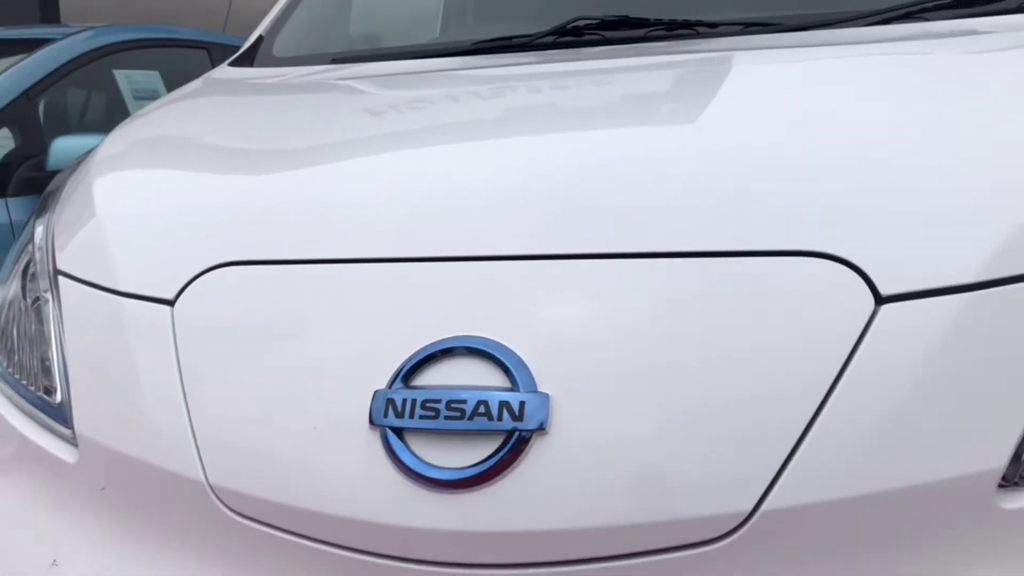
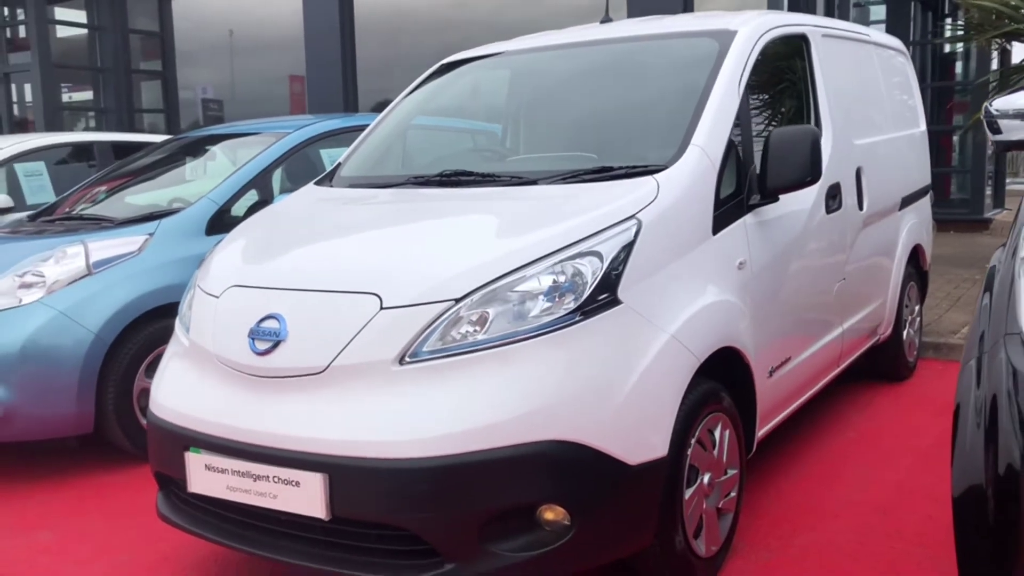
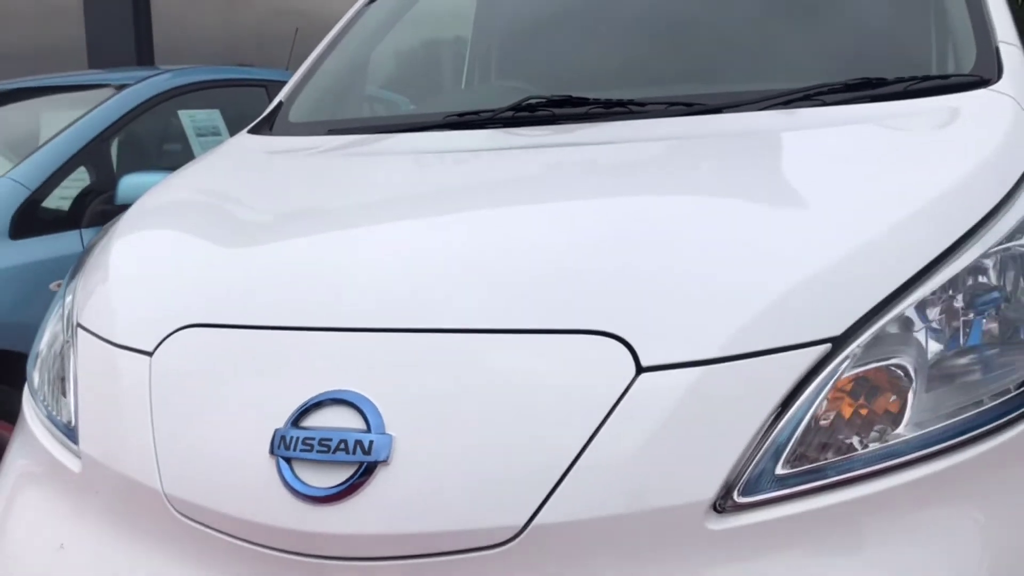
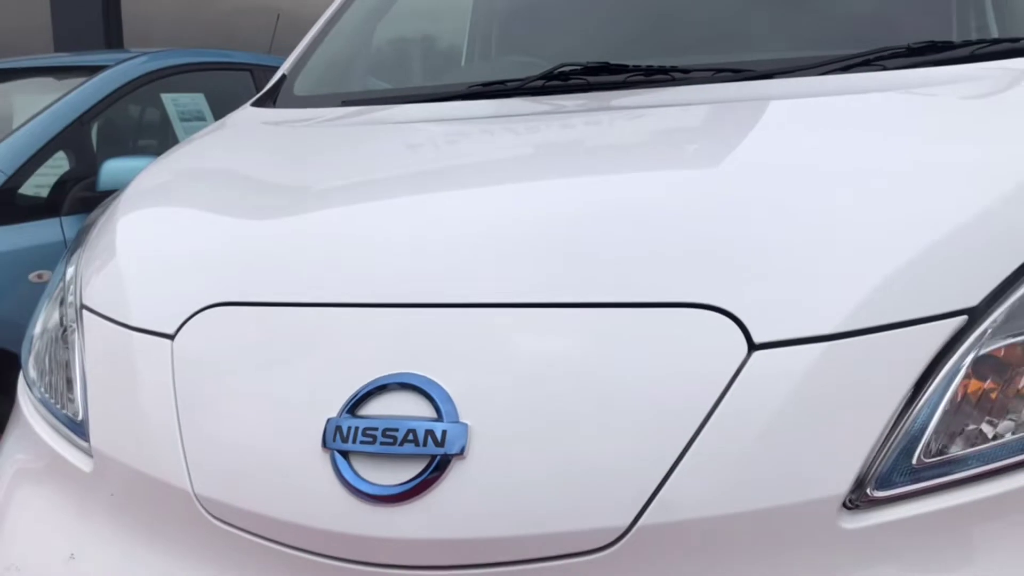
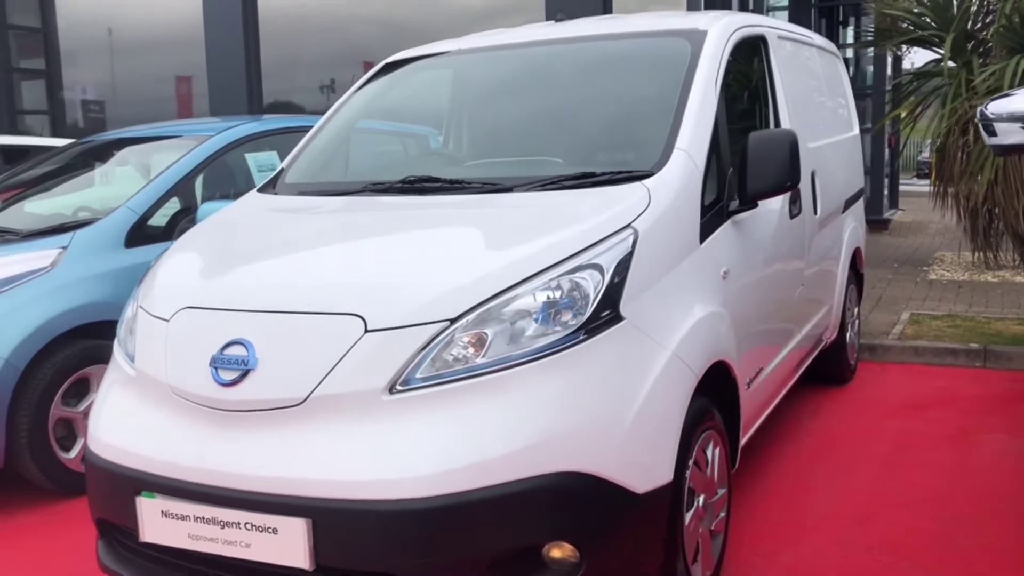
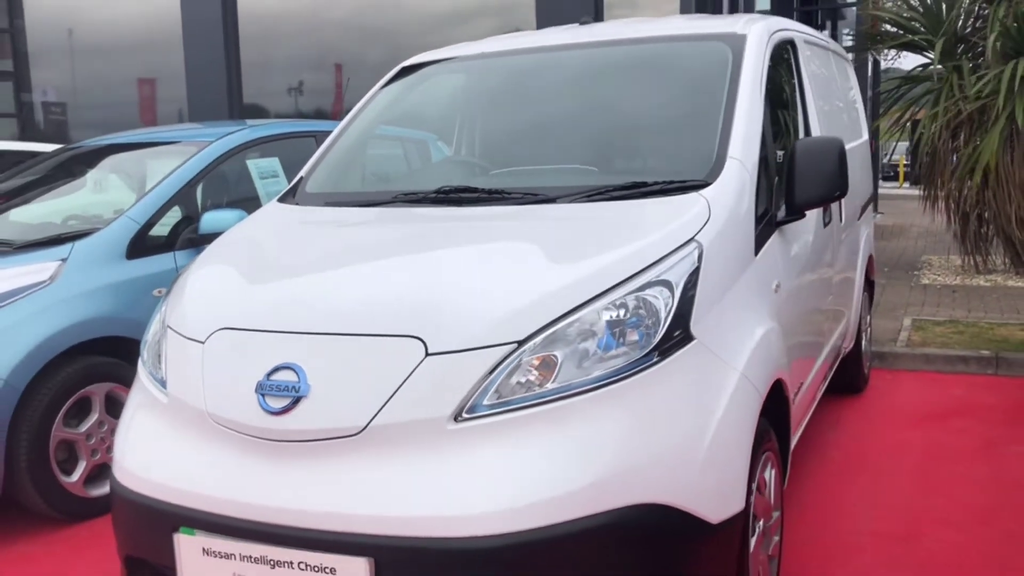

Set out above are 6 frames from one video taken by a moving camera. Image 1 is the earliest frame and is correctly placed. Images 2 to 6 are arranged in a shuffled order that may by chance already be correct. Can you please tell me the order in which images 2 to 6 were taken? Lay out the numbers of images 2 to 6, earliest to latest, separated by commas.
4, 3, 6, 5, 2
